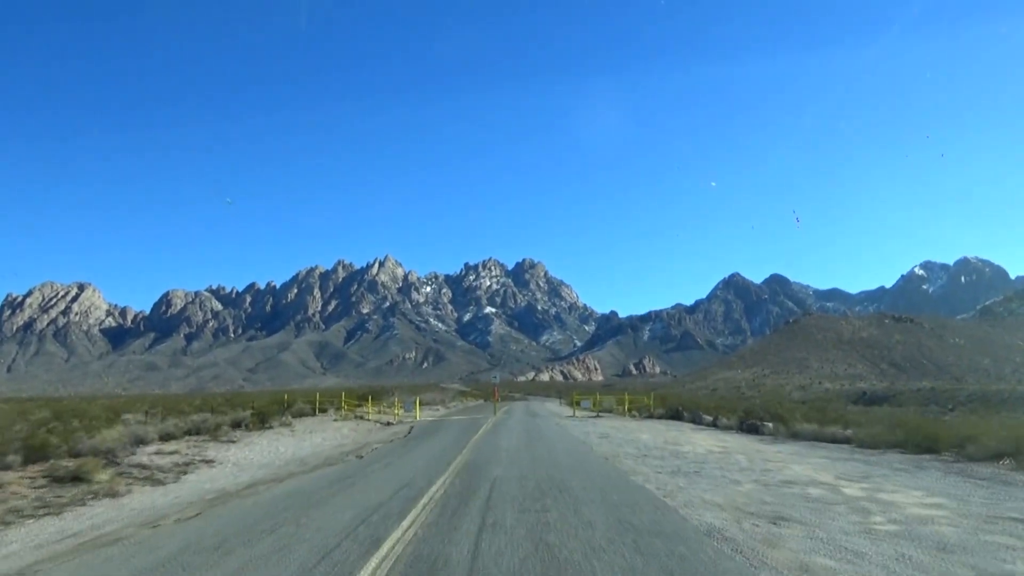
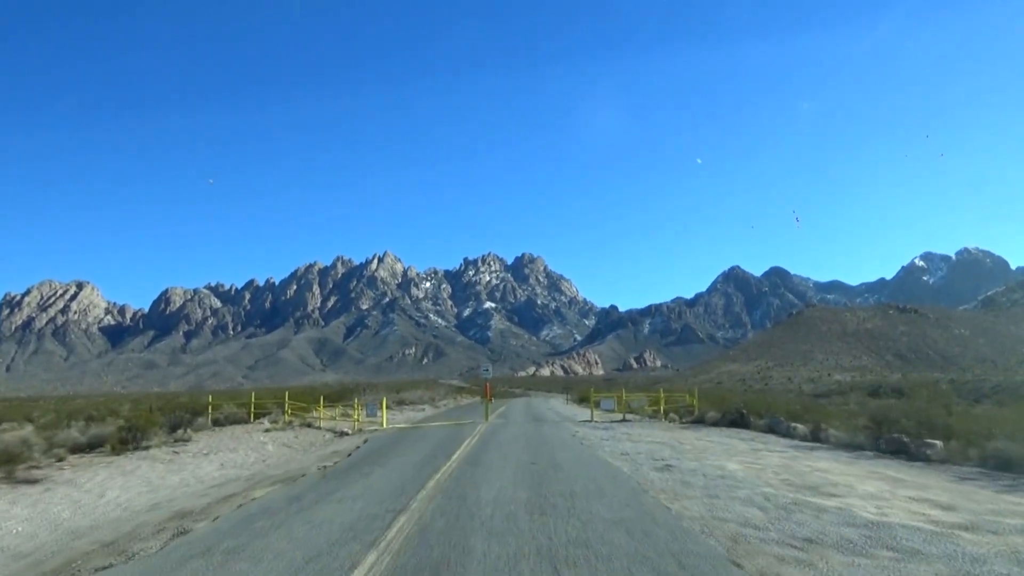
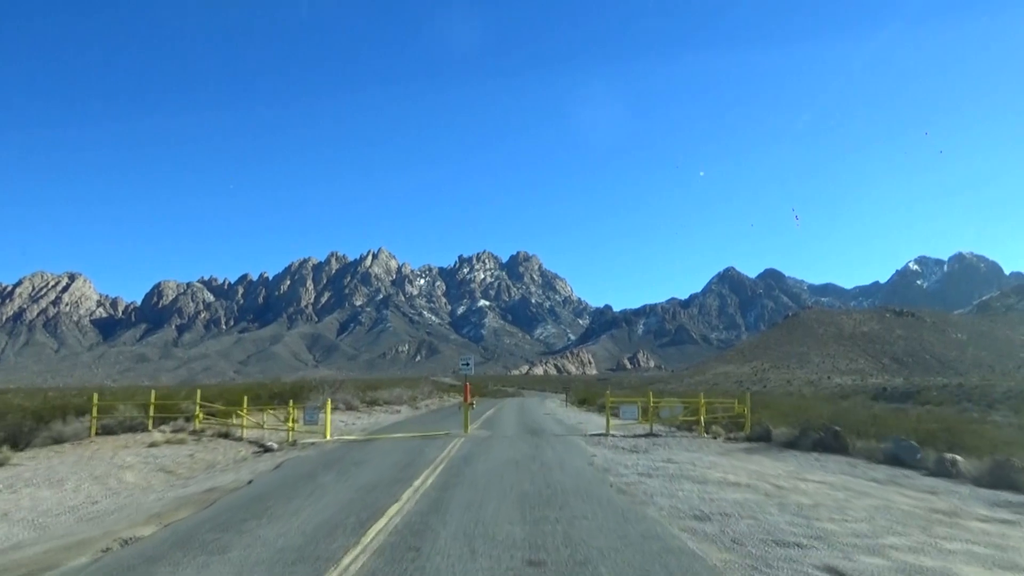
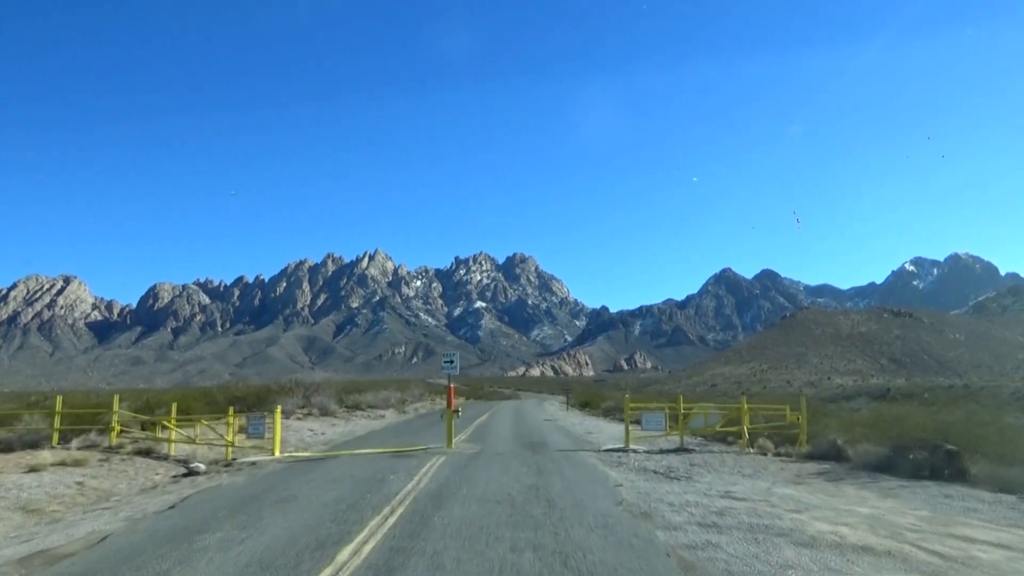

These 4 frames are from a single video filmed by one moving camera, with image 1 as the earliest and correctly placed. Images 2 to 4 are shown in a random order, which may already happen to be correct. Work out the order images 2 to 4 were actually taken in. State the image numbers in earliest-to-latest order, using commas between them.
2, 3, 4
